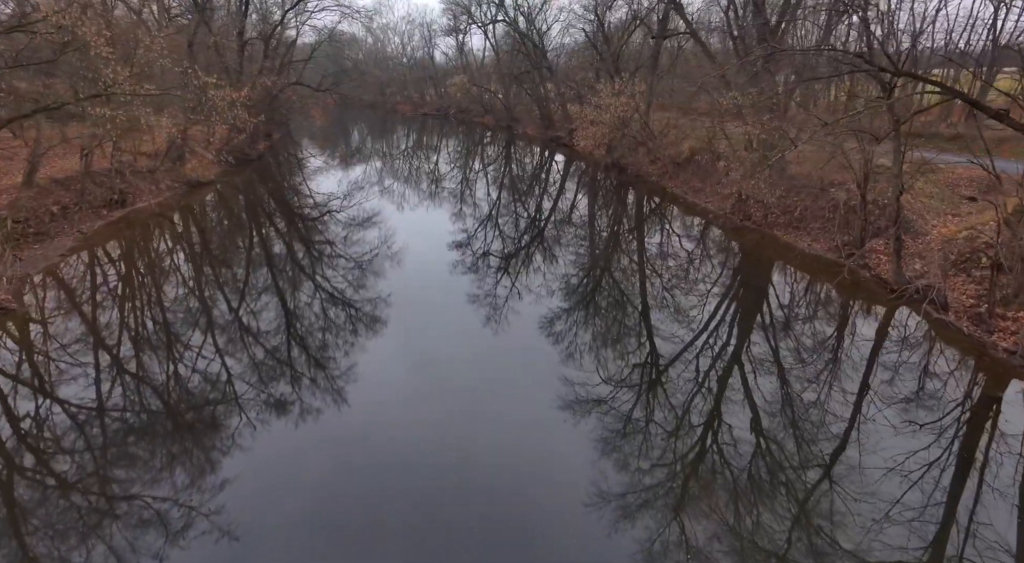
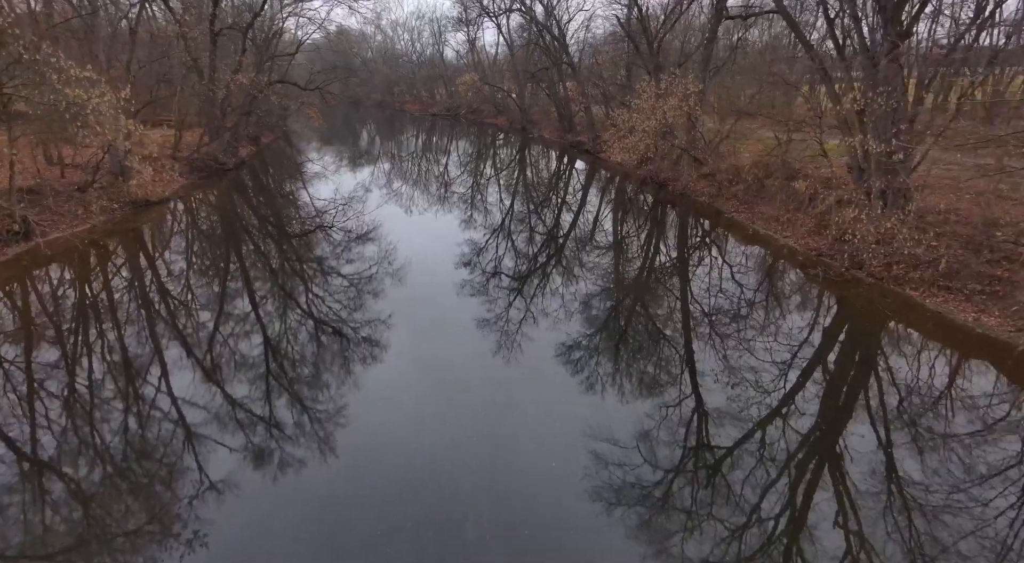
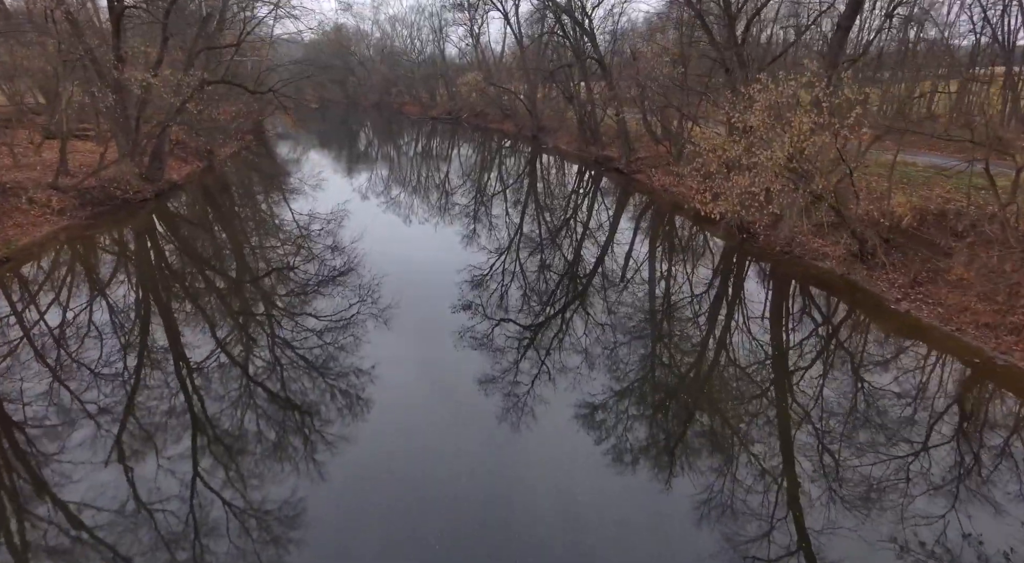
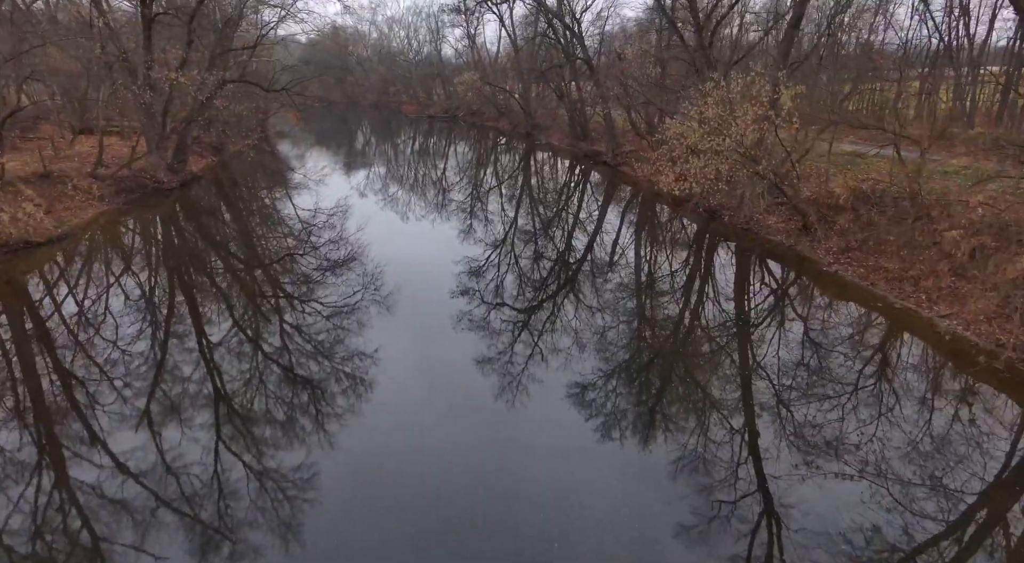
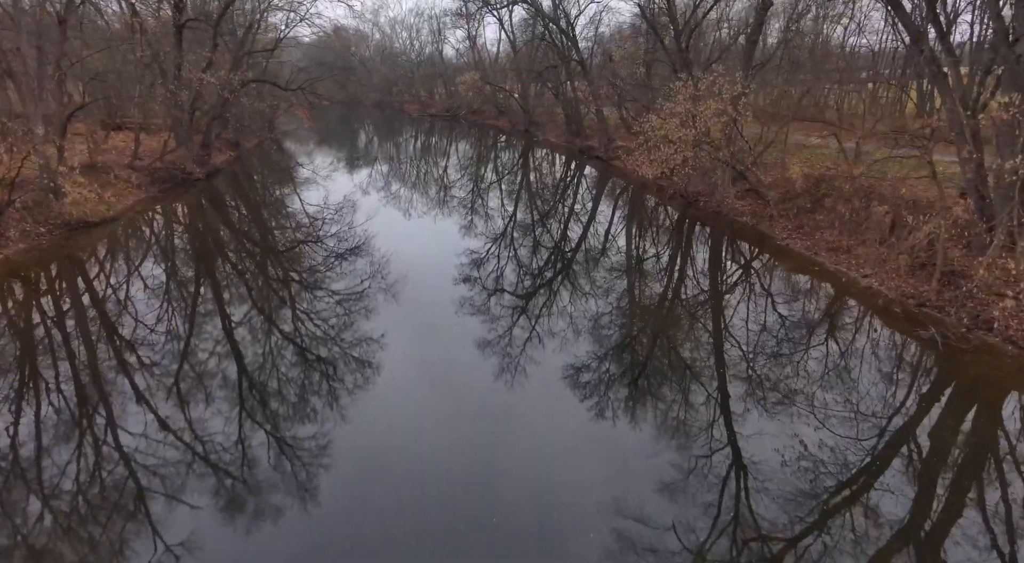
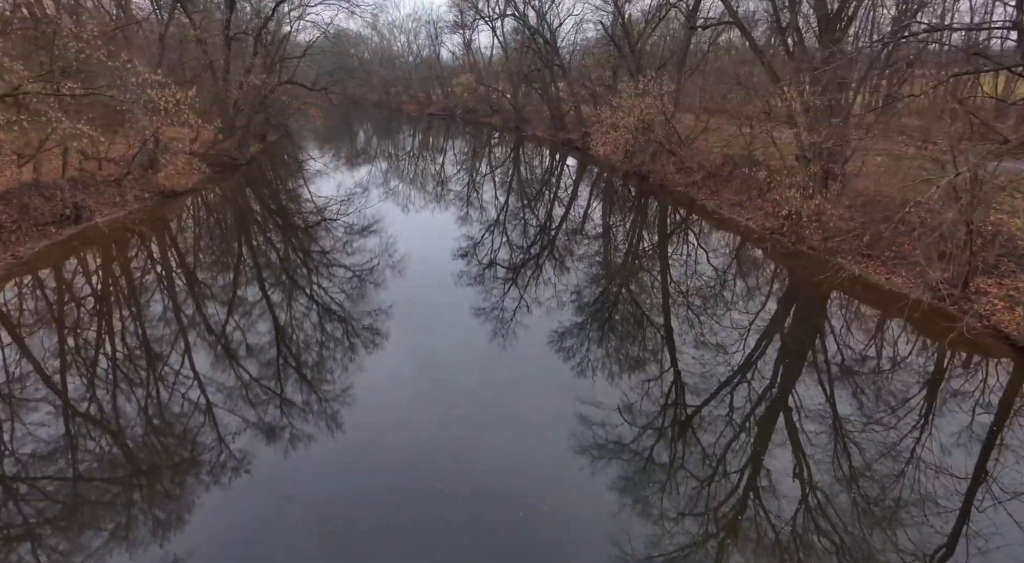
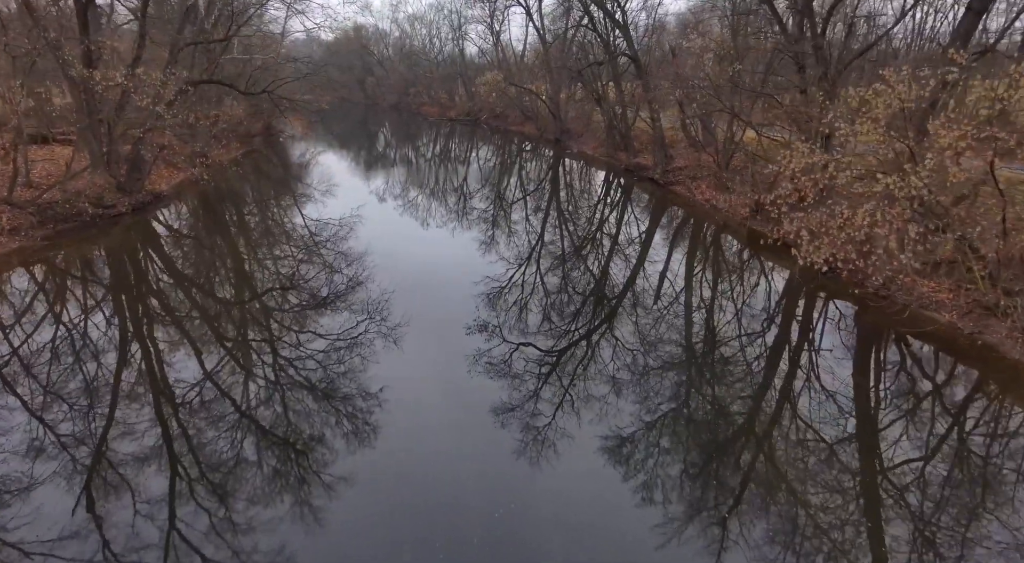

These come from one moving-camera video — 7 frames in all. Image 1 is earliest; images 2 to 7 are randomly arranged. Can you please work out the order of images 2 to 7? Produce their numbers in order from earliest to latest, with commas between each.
6, 2, 5, 4, 3, 7
